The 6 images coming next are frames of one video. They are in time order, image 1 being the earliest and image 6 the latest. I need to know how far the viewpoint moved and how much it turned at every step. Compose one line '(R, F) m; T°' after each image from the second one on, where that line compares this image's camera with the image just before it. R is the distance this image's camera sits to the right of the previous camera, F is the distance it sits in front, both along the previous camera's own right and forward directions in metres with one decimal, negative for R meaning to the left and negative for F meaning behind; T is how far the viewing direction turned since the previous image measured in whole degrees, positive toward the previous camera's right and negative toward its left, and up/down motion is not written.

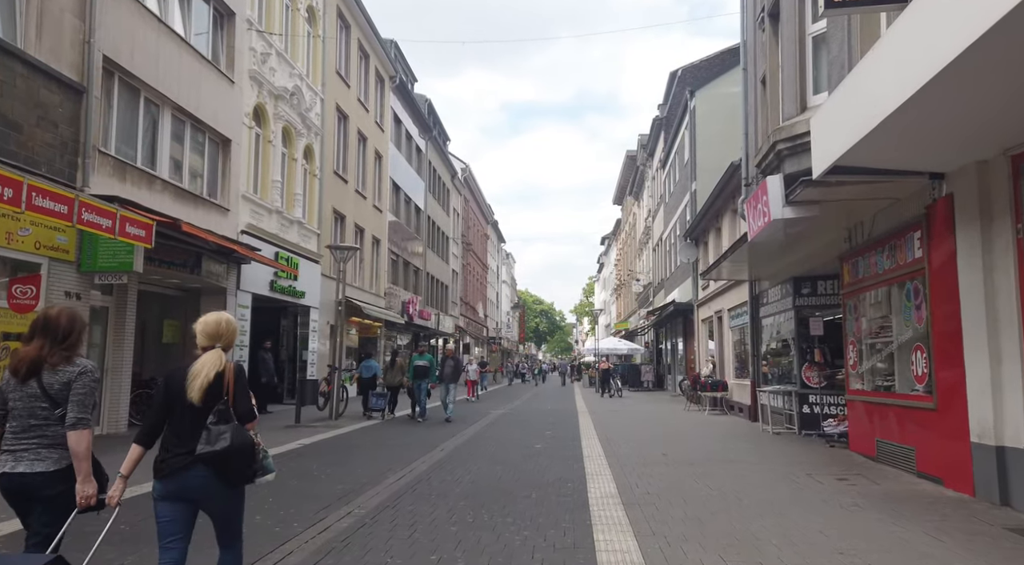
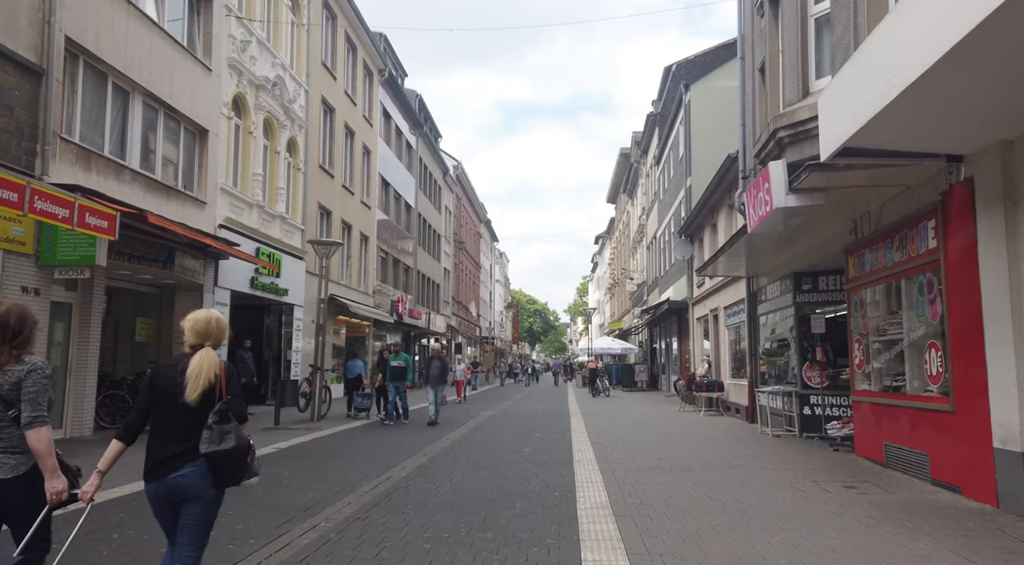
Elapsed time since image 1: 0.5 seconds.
(+0.1, +0.6) m; 0°
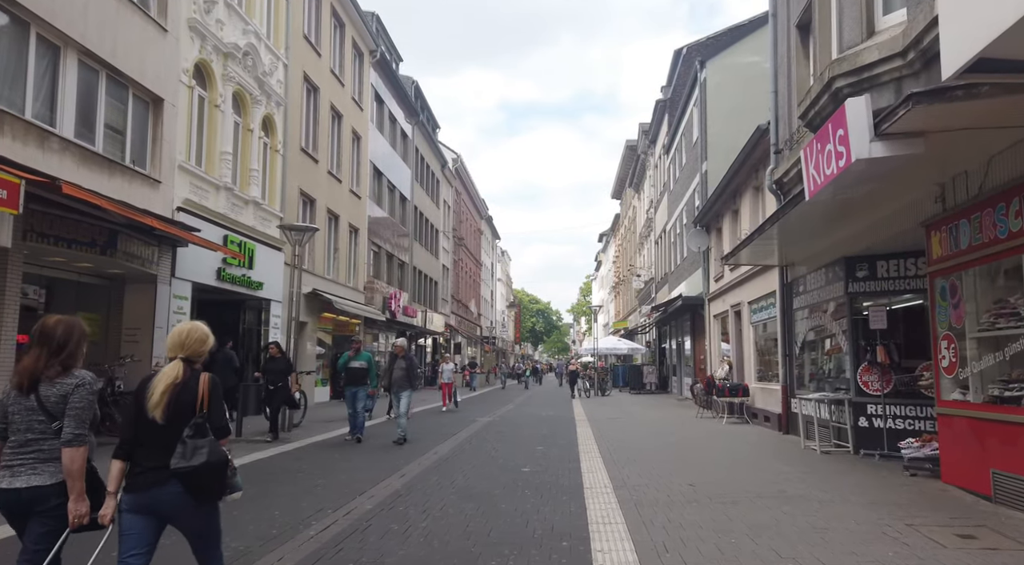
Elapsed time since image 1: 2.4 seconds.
(+0.1, +2.0) m; 0°
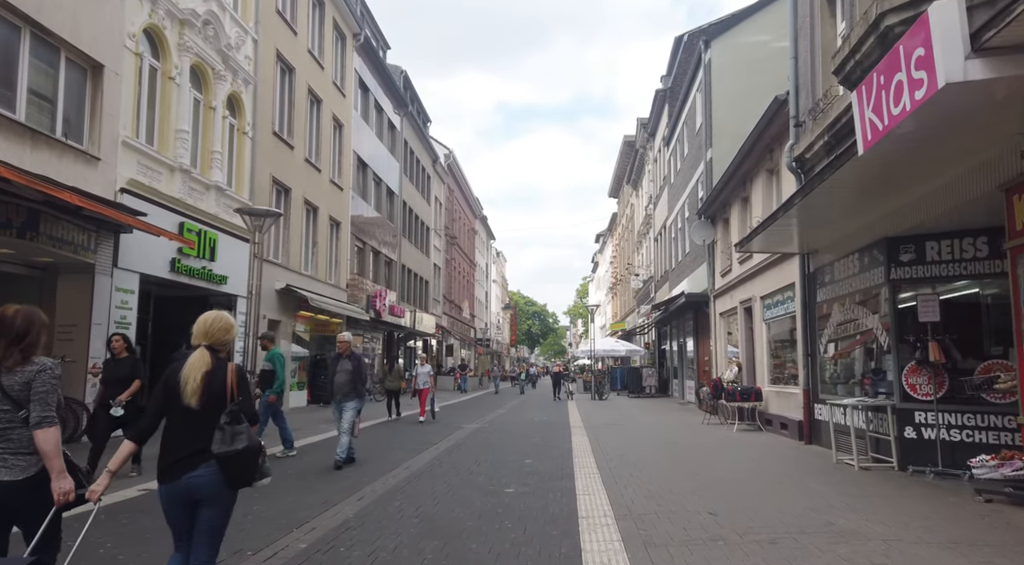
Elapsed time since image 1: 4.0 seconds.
(+0.2, +1.6) m; 0°
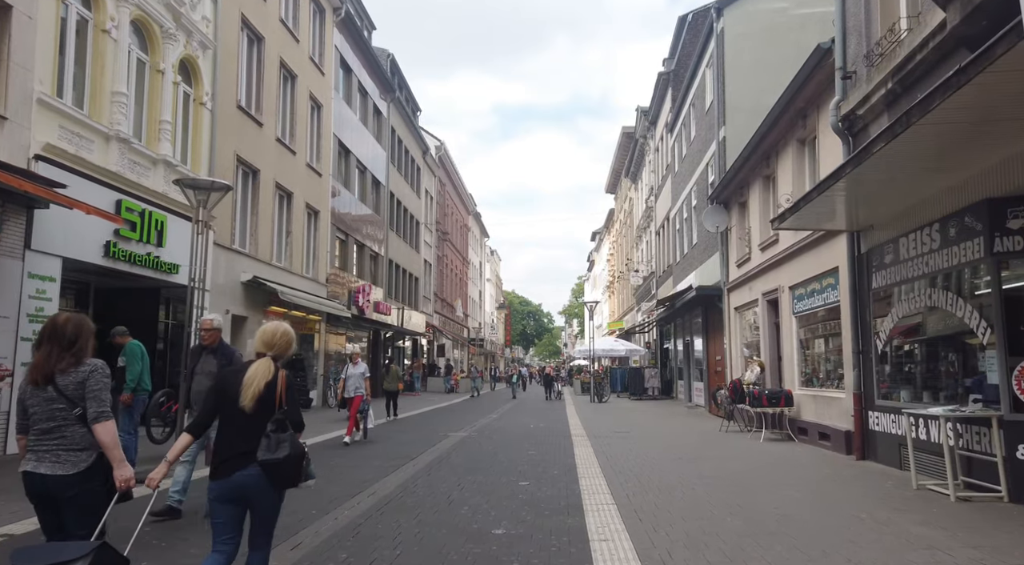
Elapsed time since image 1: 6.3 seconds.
(0.0, +2.0) m; 0°
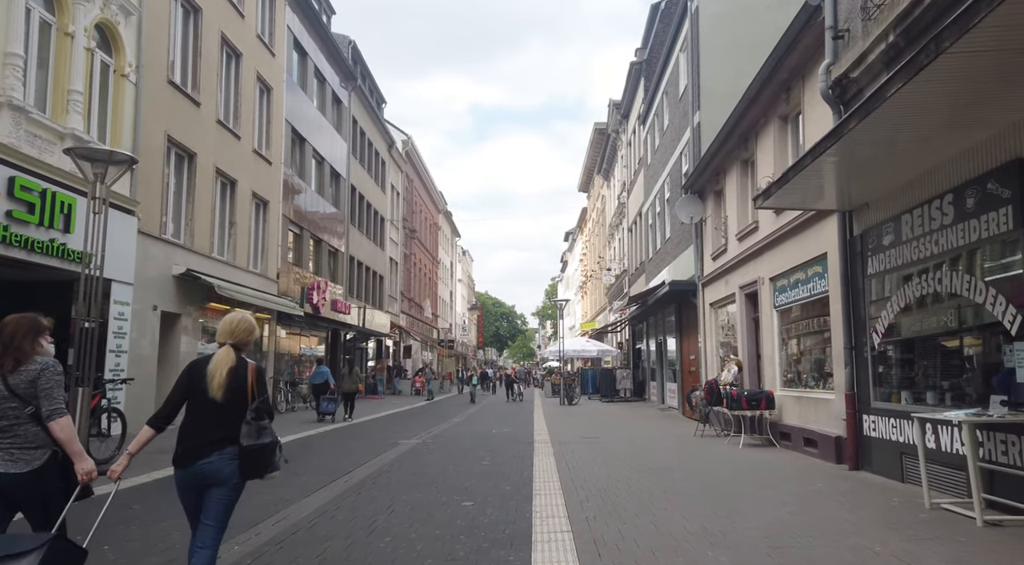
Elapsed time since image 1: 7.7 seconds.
(+0.4, +1.3) m; +2°
